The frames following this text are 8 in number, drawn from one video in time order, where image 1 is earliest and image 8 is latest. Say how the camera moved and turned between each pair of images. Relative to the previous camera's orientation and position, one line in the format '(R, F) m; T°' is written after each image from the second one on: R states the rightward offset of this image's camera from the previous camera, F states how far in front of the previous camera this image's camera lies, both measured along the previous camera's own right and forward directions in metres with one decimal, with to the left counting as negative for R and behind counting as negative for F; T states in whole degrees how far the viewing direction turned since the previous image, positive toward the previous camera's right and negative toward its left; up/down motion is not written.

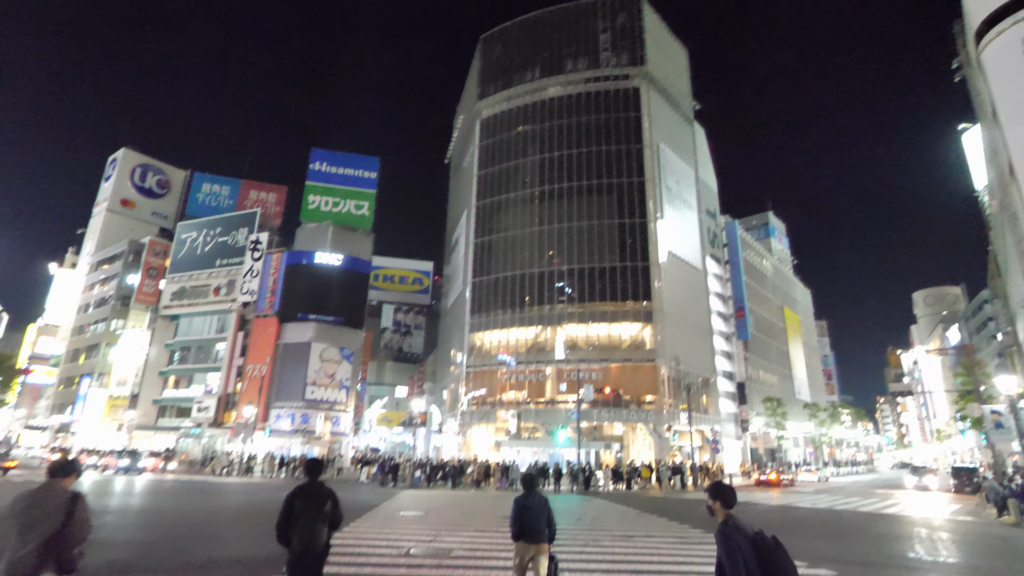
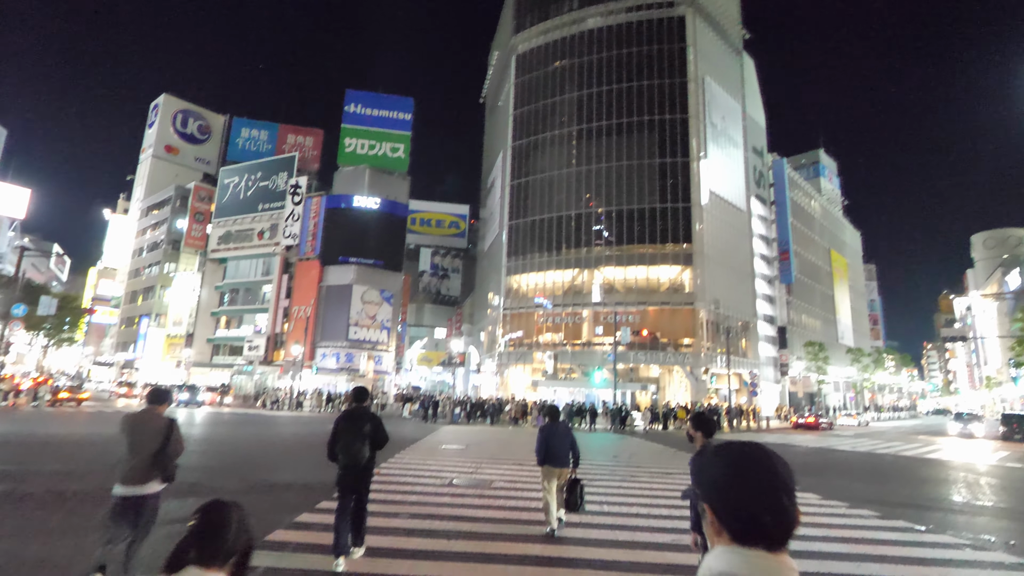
(-0.1, +0.1) m; -4°
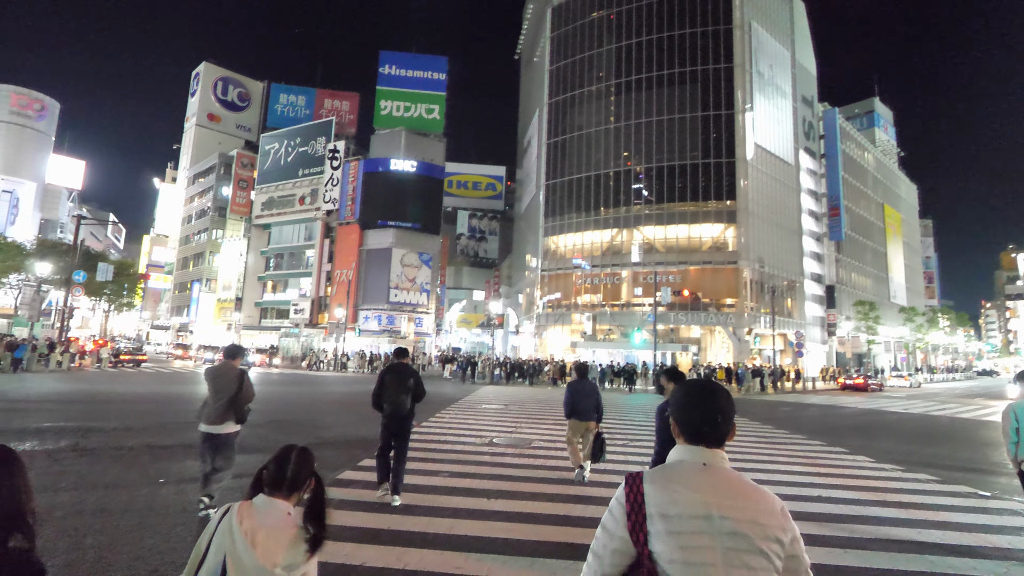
(0.0, +0.1) m; -4°
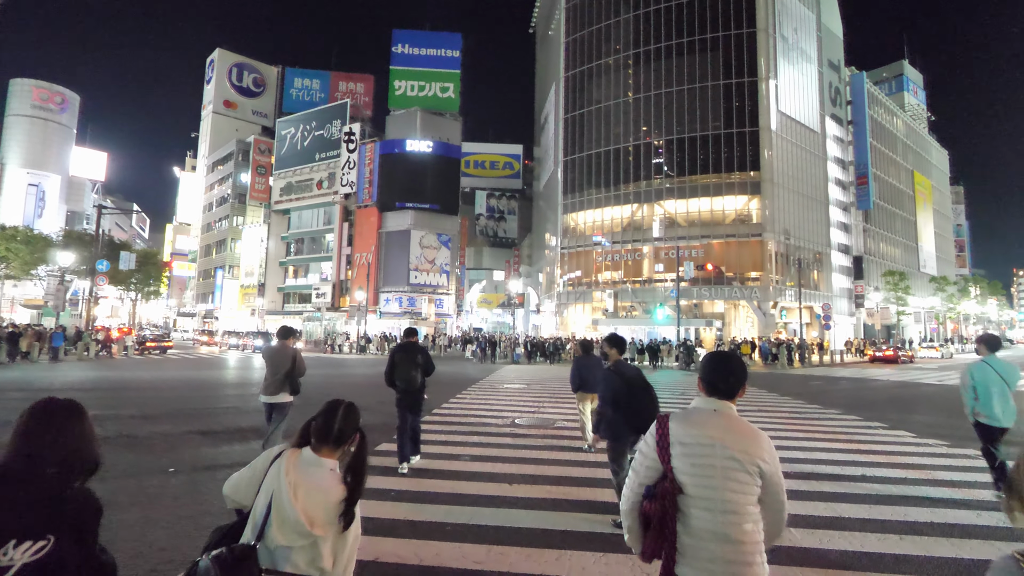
(-0.1, +0.2) m; -2°
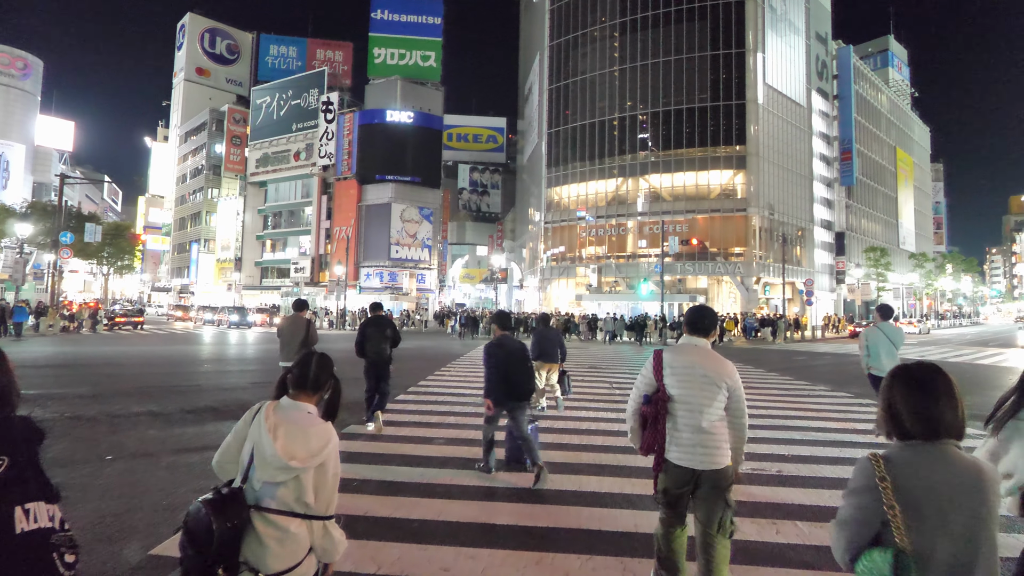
(+0.1, +0.5) m; +2°
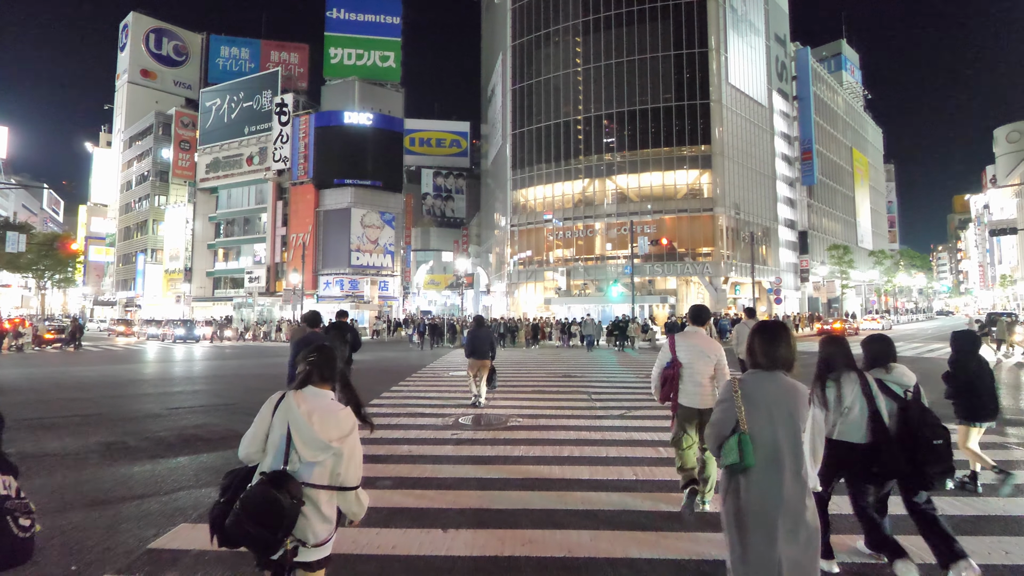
(+0.1, +1.3) m; +3°
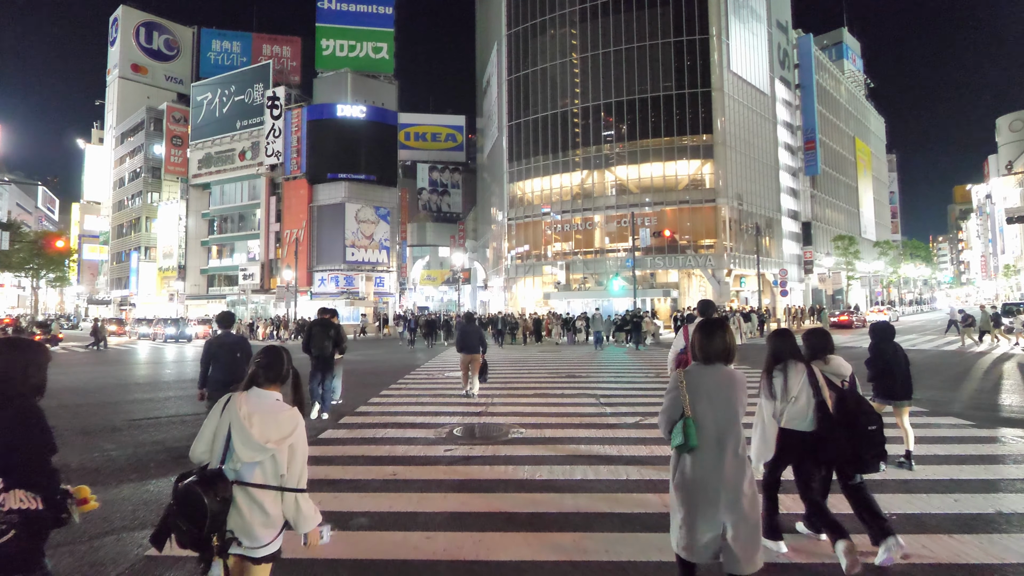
(+0.1, +0.8) m; 0°
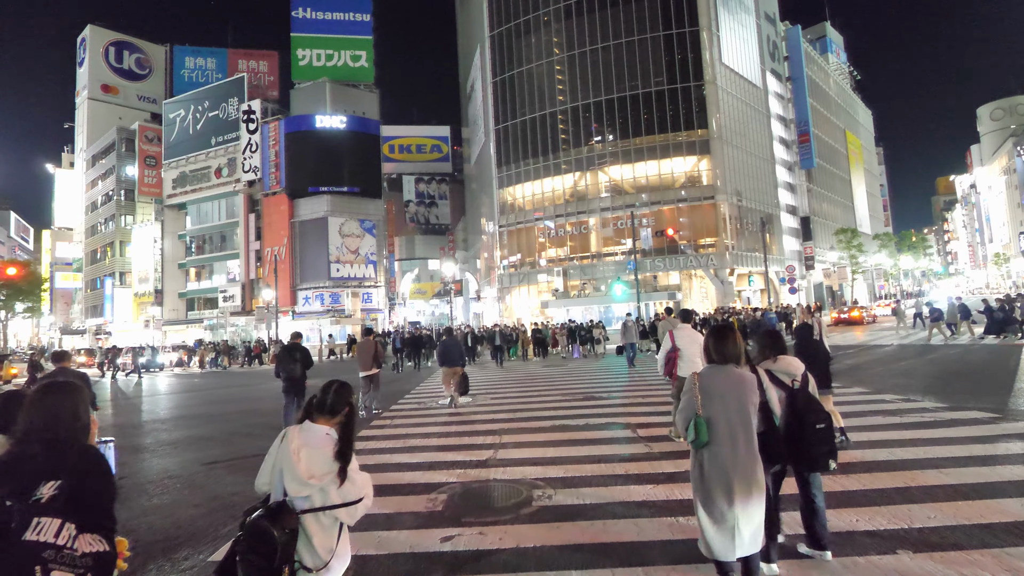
(-0.2, +1.9) m; +1°
